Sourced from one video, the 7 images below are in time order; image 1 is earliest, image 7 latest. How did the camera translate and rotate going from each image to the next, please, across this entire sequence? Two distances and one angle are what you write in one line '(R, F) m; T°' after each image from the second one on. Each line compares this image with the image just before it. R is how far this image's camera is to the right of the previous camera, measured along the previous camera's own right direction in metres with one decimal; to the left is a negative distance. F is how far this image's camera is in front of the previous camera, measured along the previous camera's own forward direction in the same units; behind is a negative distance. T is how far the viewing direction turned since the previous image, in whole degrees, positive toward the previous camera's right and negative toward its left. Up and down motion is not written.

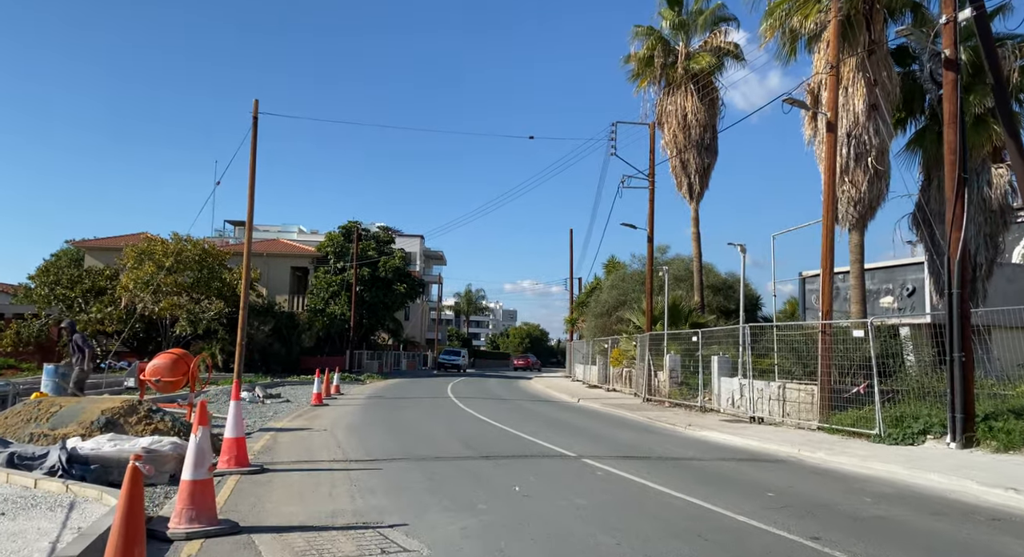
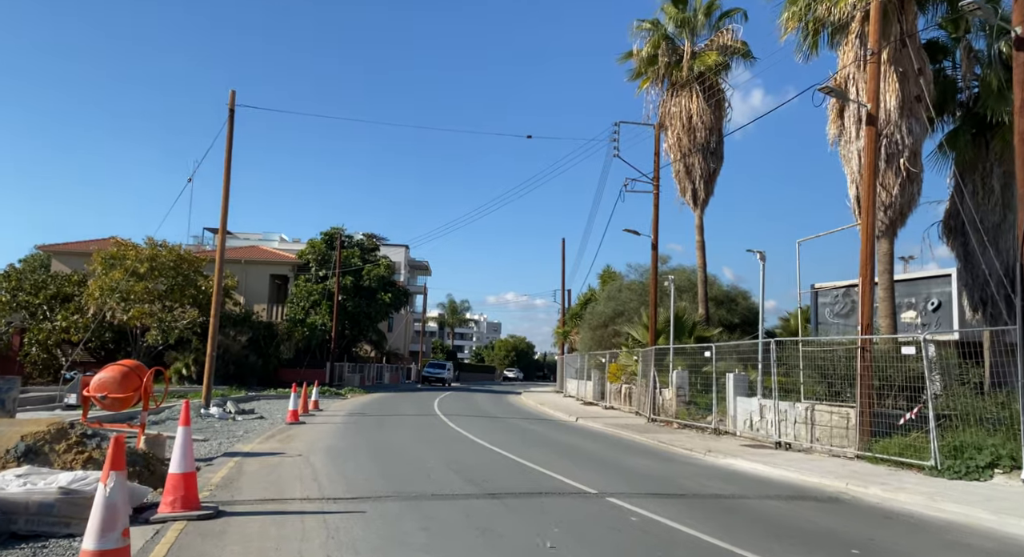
(-0.3, +1.9) m; +1°
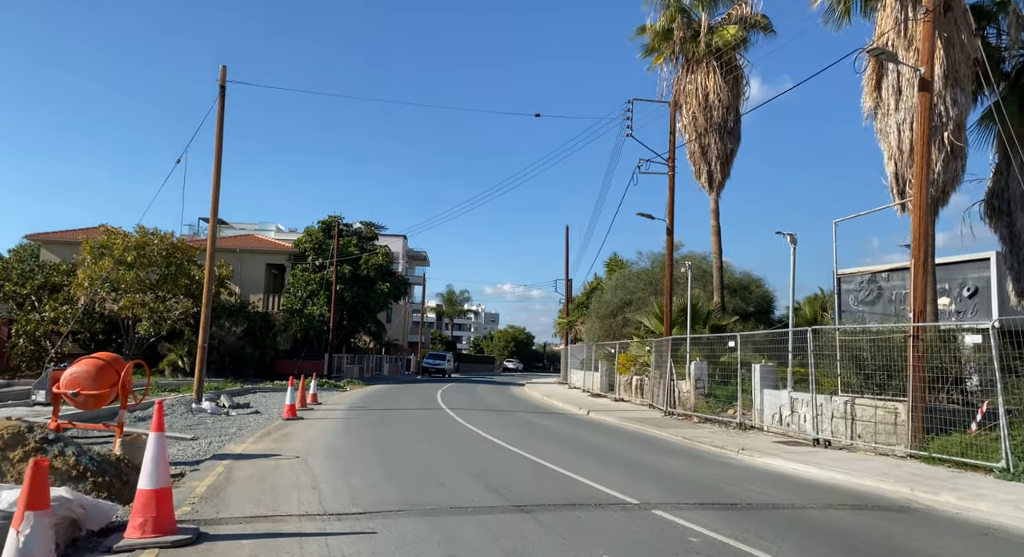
(-0.3, +1.3) m; 0°
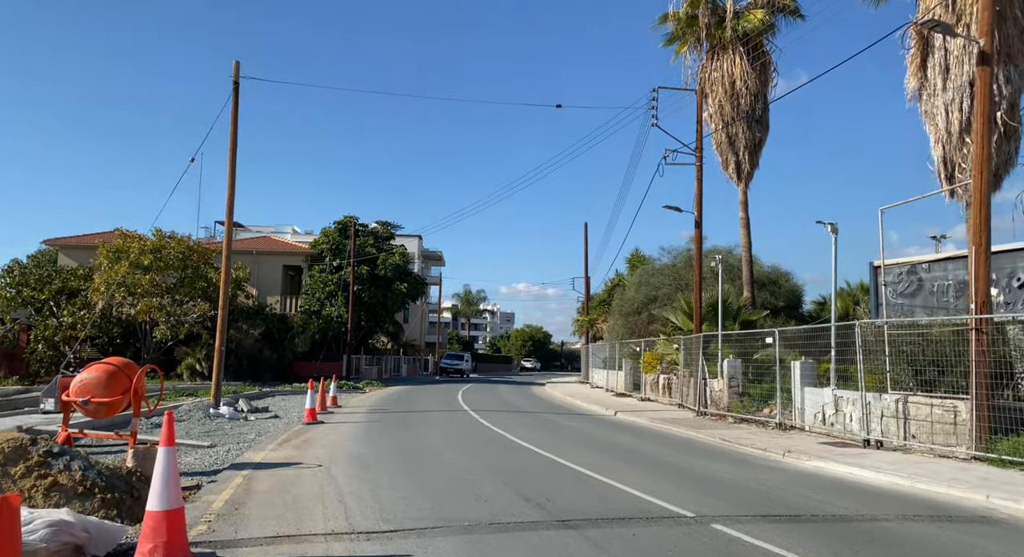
(-0.2, +0.8) m; -1°
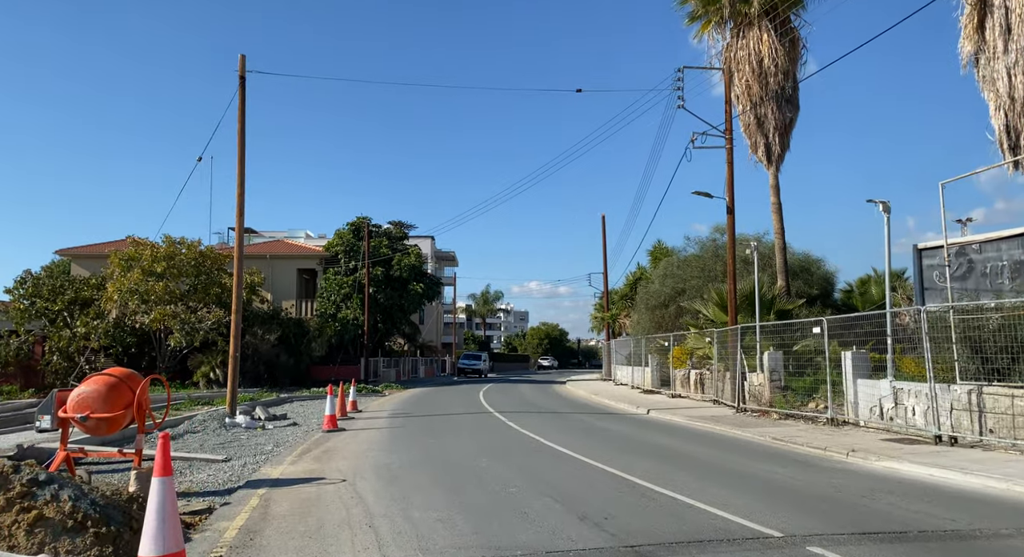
(-0.3, +1.1) m; -1°
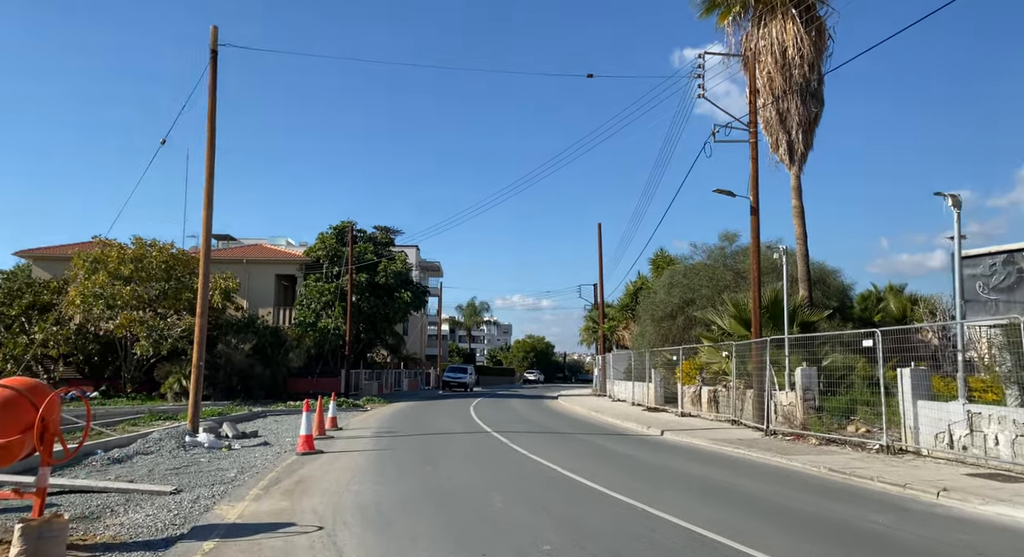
(-0.4, +2.4) m; +1°
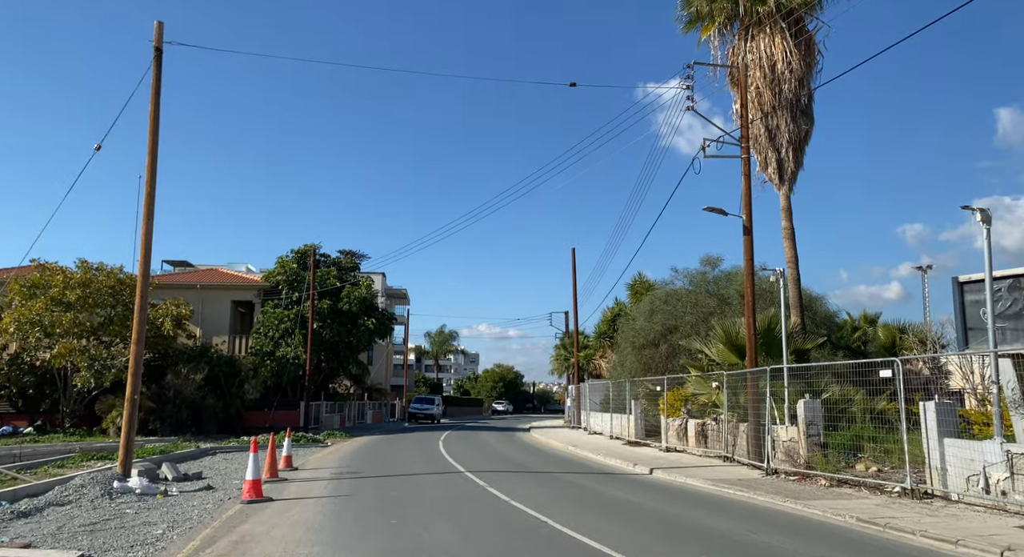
(-0.2, +1.8) m; +2°
